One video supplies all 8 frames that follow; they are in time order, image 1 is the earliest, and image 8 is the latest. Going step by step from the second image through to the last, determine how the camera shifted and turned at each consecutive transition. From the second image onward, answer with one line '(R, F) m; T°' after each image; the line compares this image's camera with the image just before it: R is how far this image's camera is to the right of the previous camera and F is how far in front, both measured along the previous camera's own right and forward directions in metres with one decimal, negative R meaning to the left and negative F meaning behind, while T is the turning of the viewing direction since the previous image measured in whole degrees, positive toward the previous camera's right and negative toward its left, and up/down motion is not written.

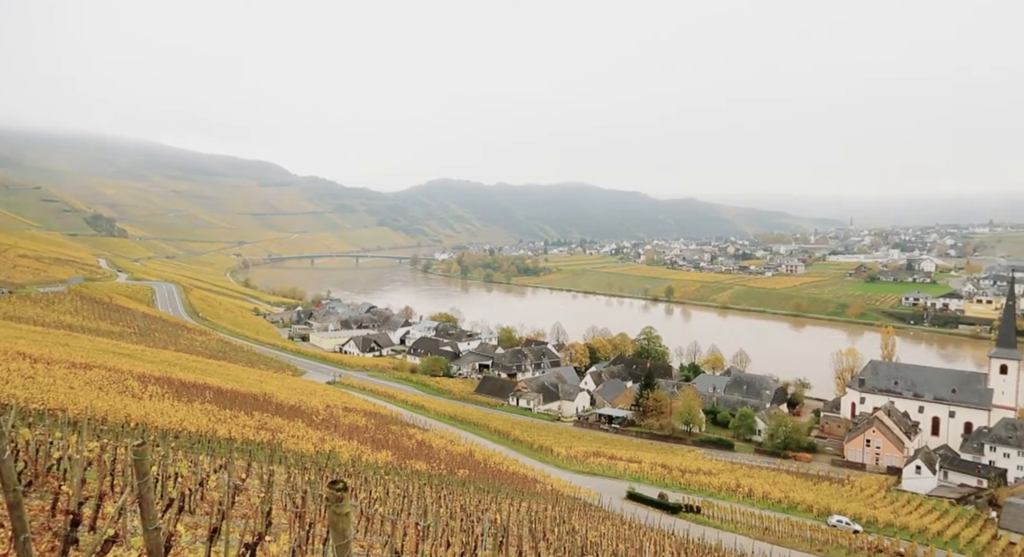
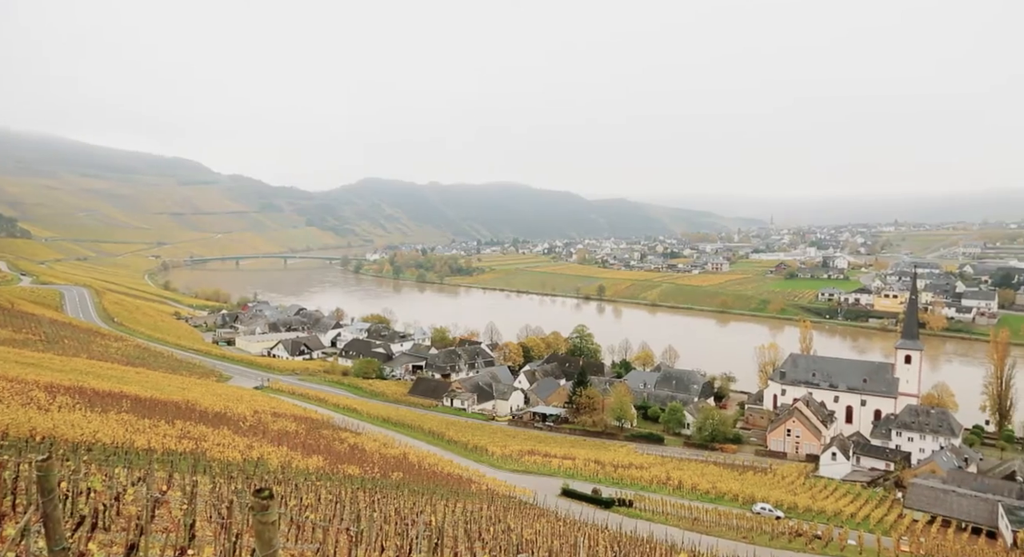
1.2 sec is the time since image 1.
(-0.1, -1.2) m; +5°
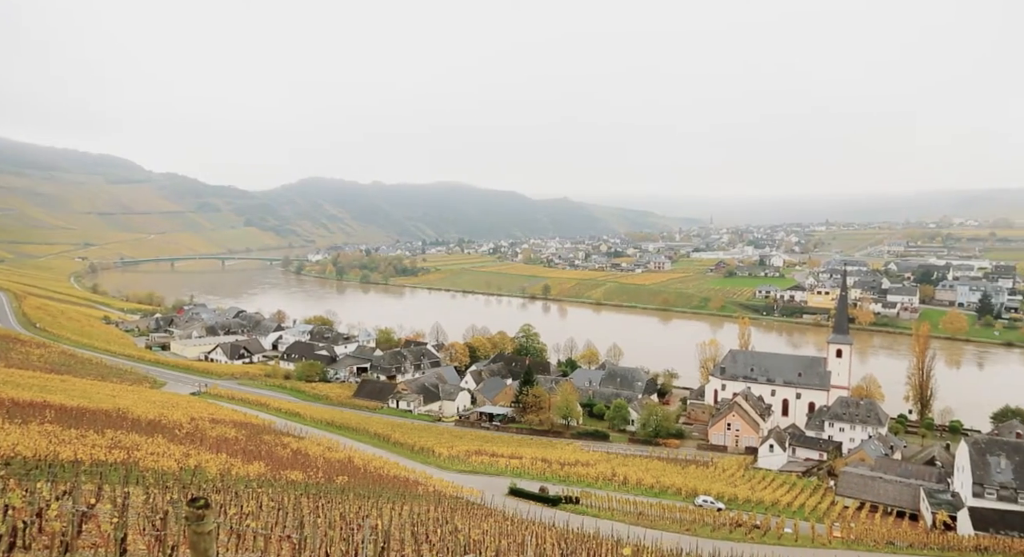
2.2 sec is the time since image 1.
(0.0, -0.7) m; +4°
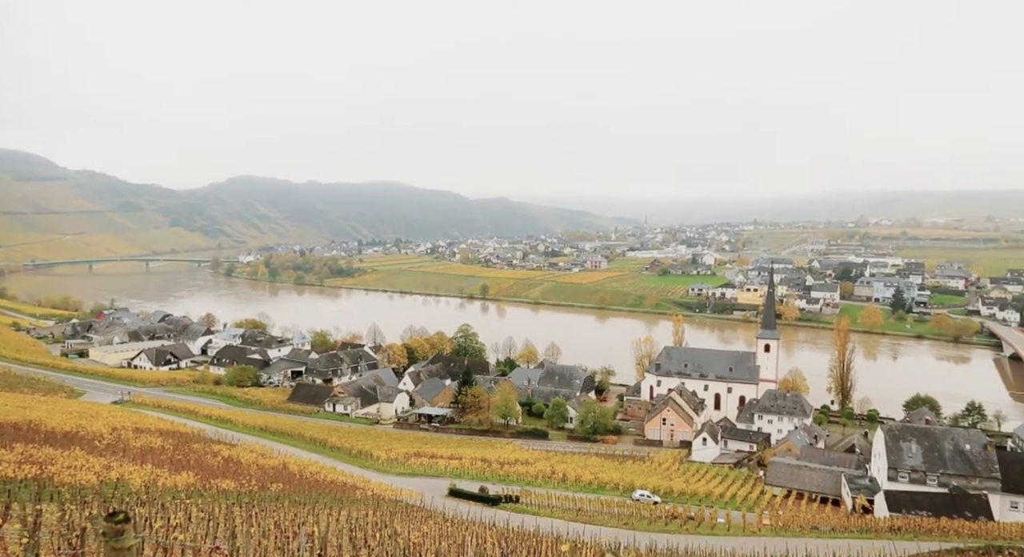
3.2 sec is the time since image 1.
(0.0, -0.6) m; +4°
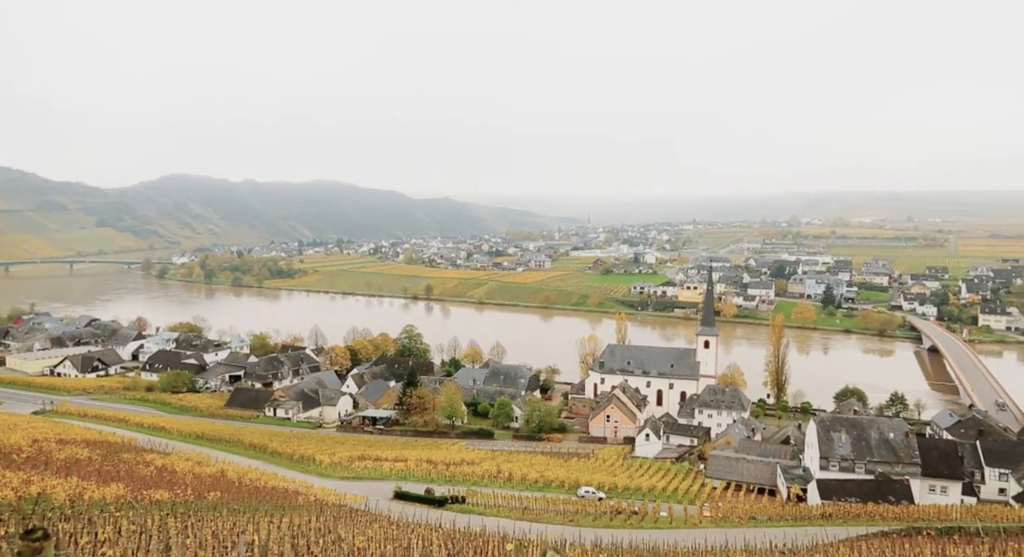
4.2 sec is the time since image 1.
(0.0, -0.3) m; +4°
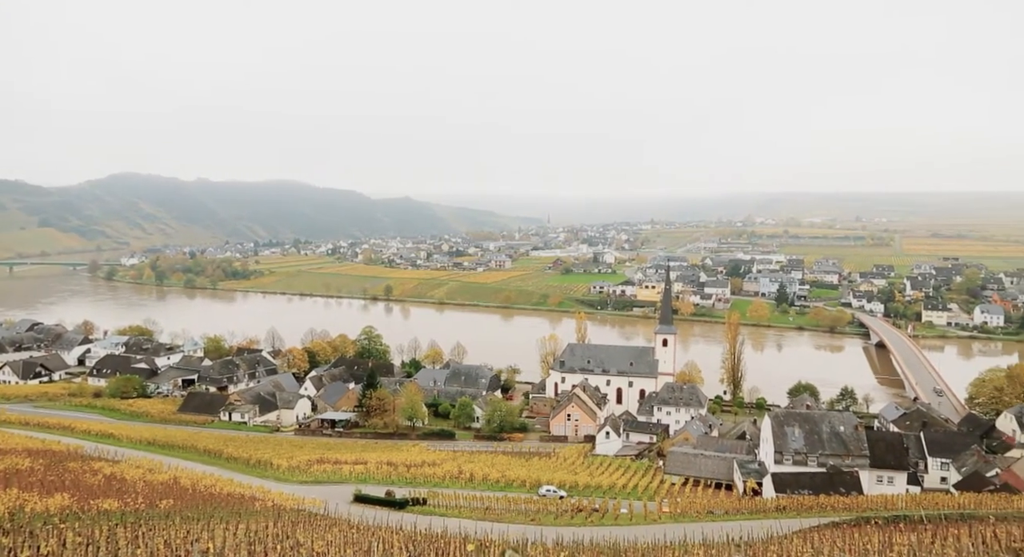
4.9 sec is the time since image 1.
(0.0, -0.2) m; +3°
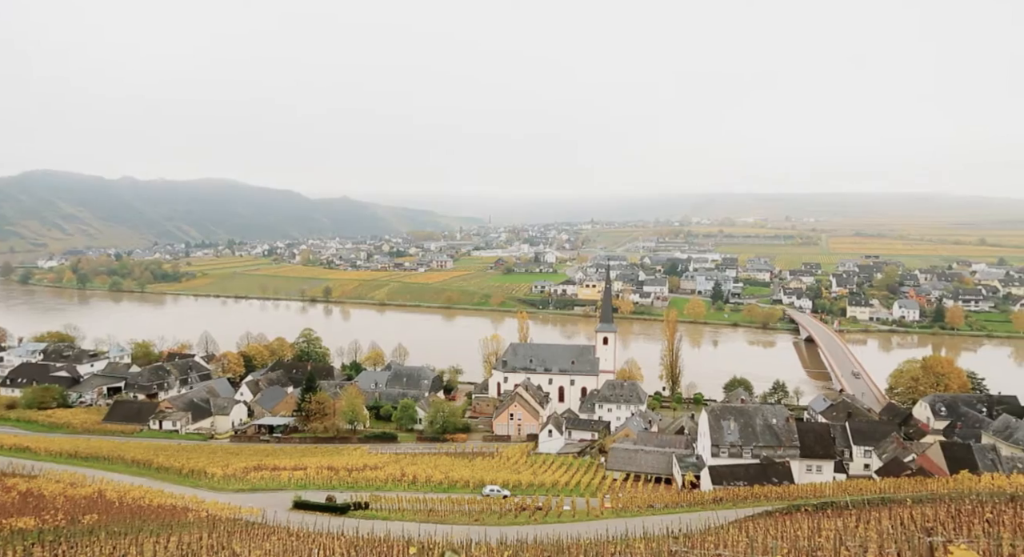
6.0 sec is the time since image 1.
(0.0, -0.2) m; +4°
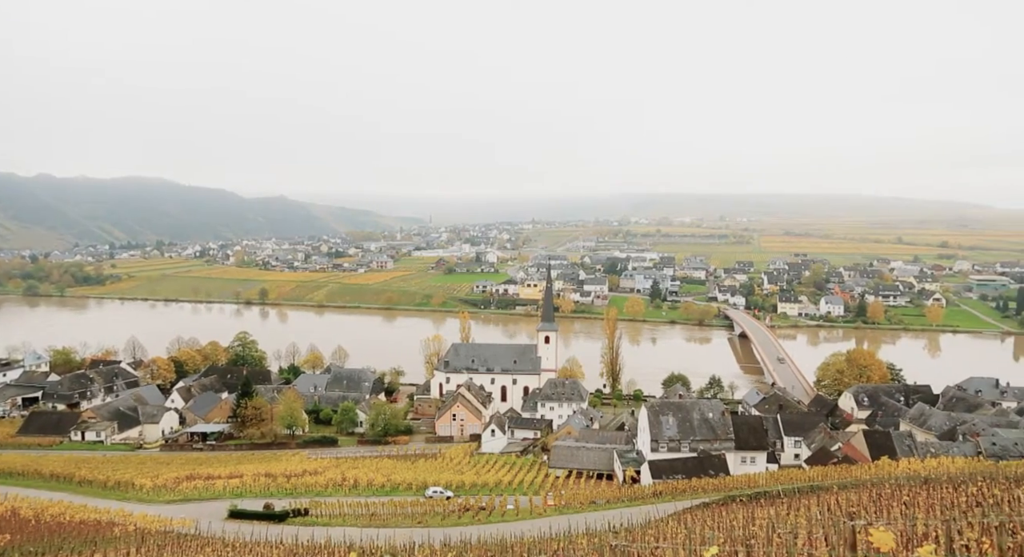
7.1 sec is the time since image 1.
(0.0, -0.2) m; +4°
